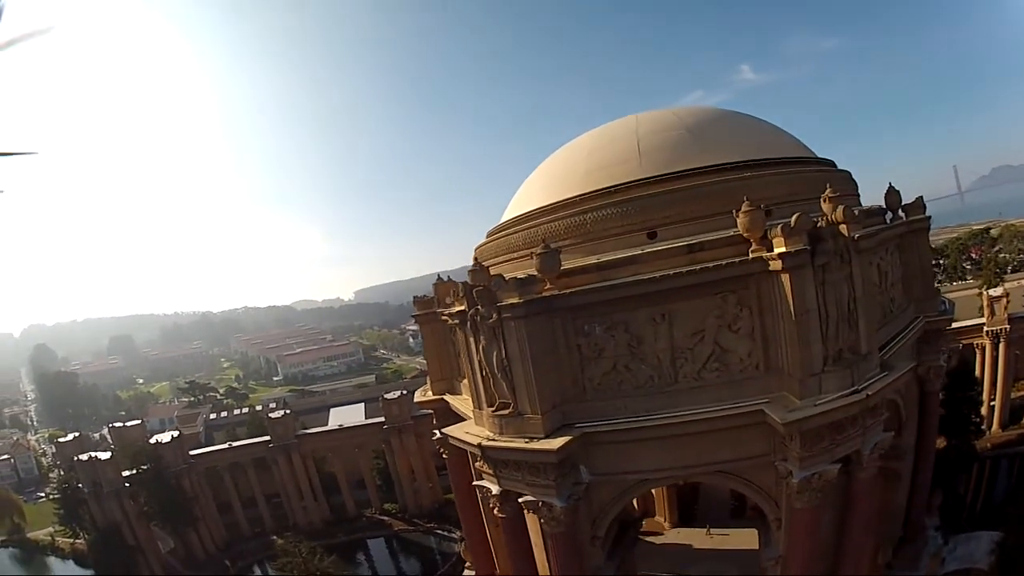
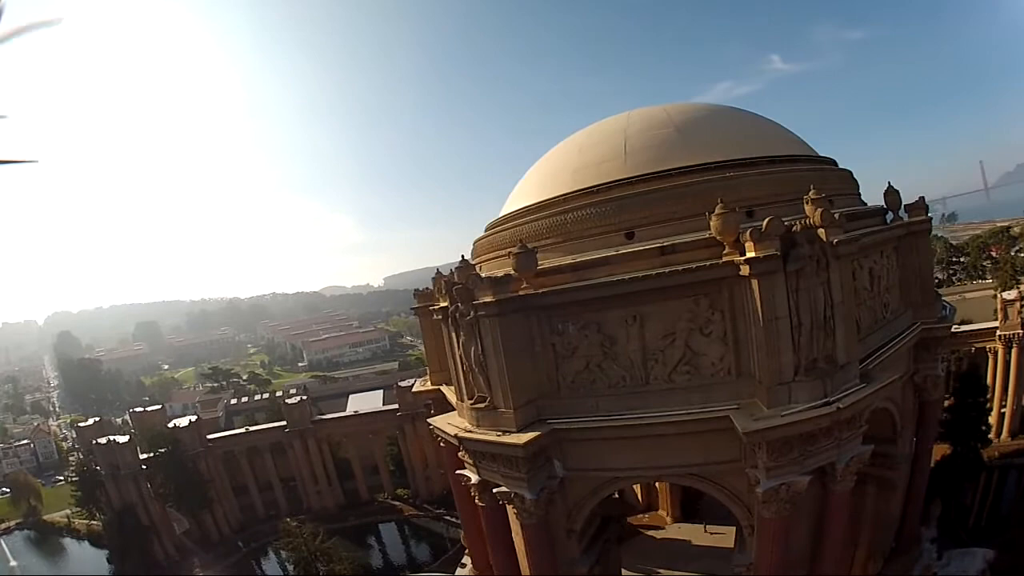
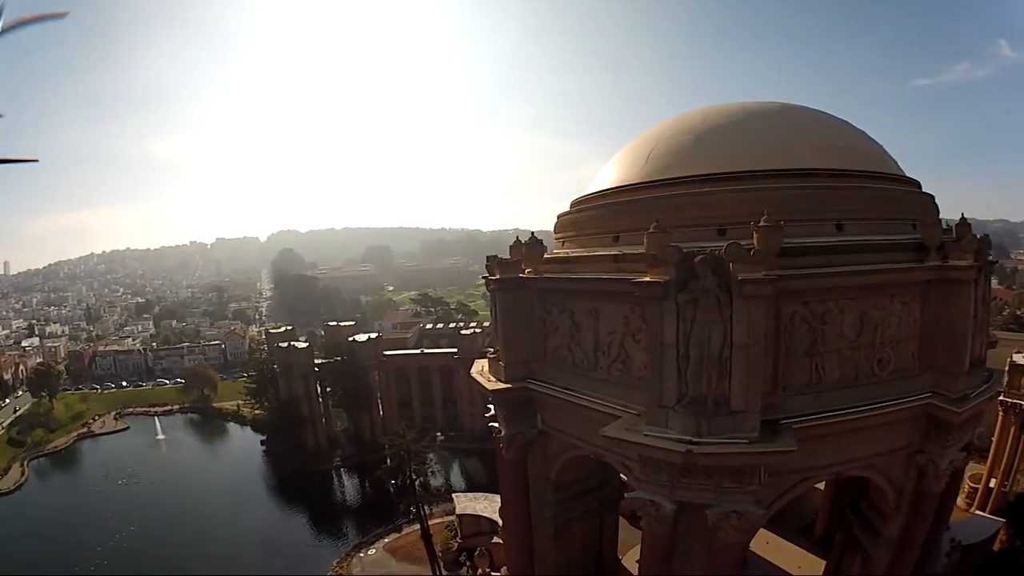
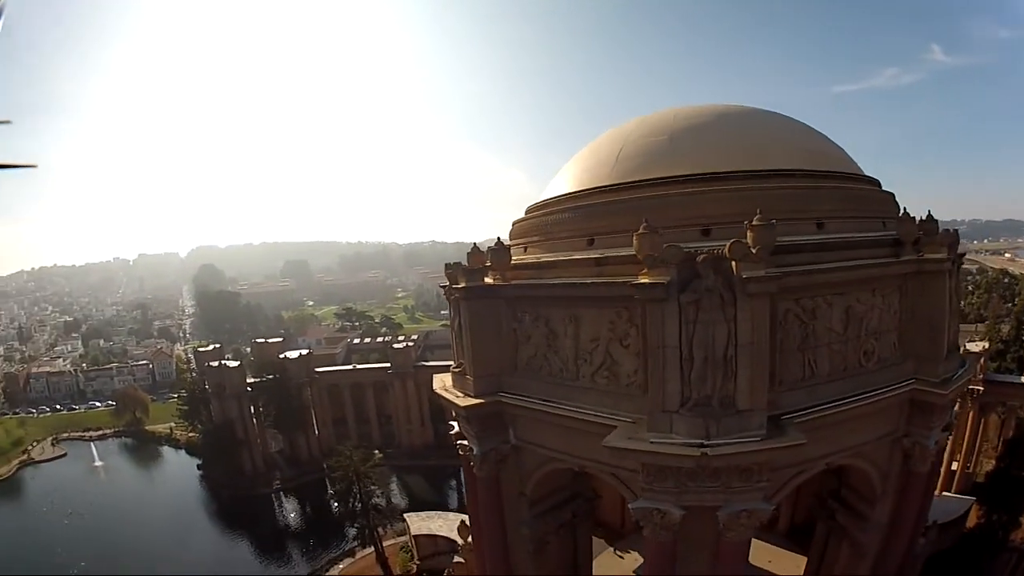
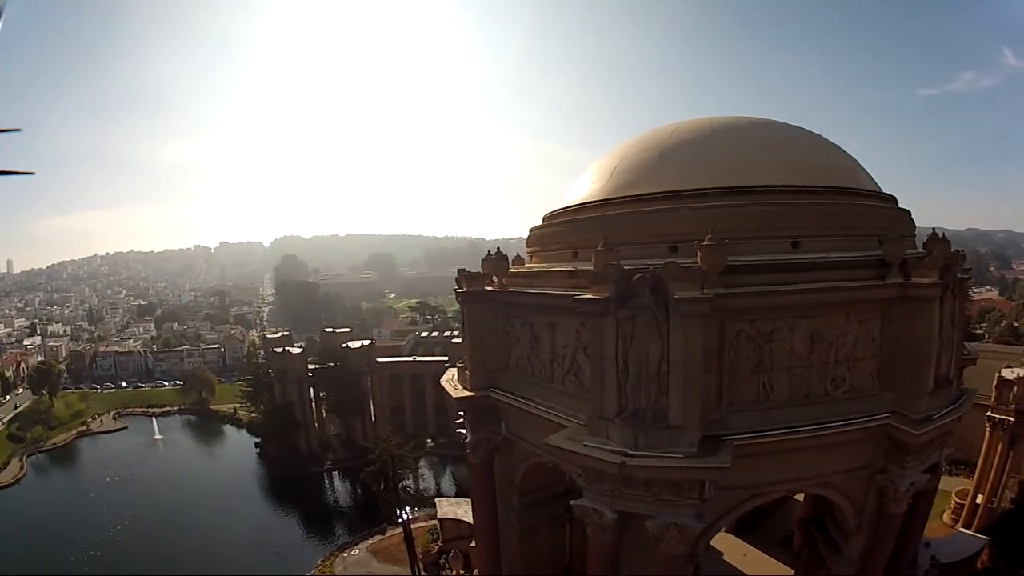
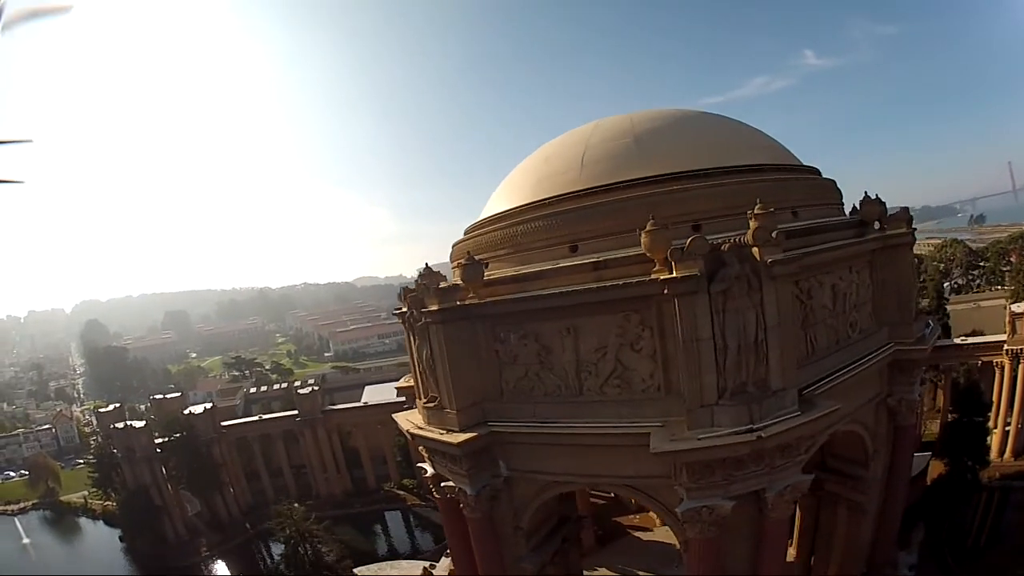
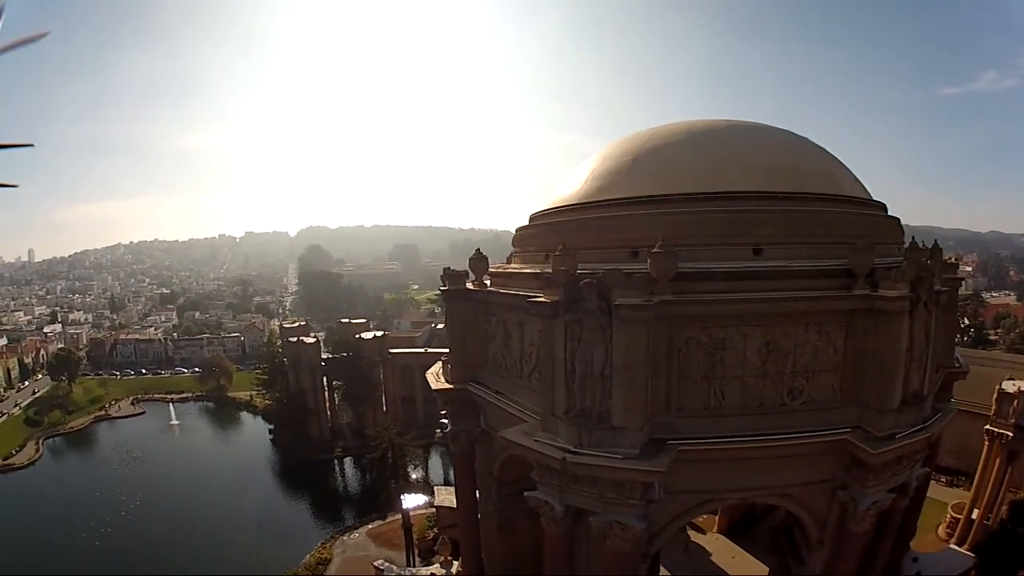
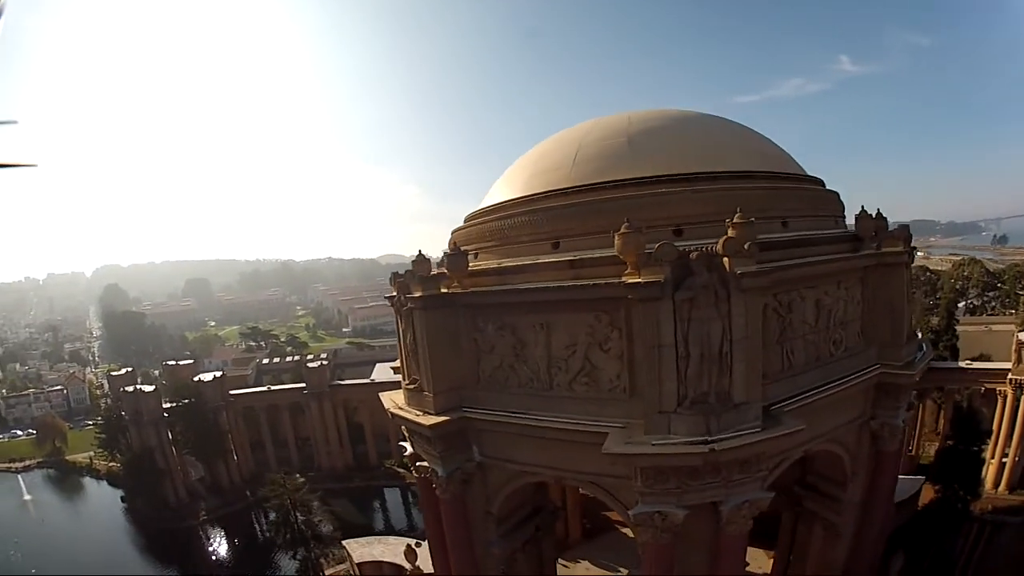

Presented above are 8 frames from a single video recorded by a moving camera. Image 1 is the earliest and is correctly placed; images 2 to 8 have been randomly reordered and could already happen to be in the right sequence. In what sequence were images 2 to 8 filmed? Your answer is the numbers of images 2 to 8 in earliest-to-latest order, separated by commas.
2, 6, 8, 4, 3, 5, 7
